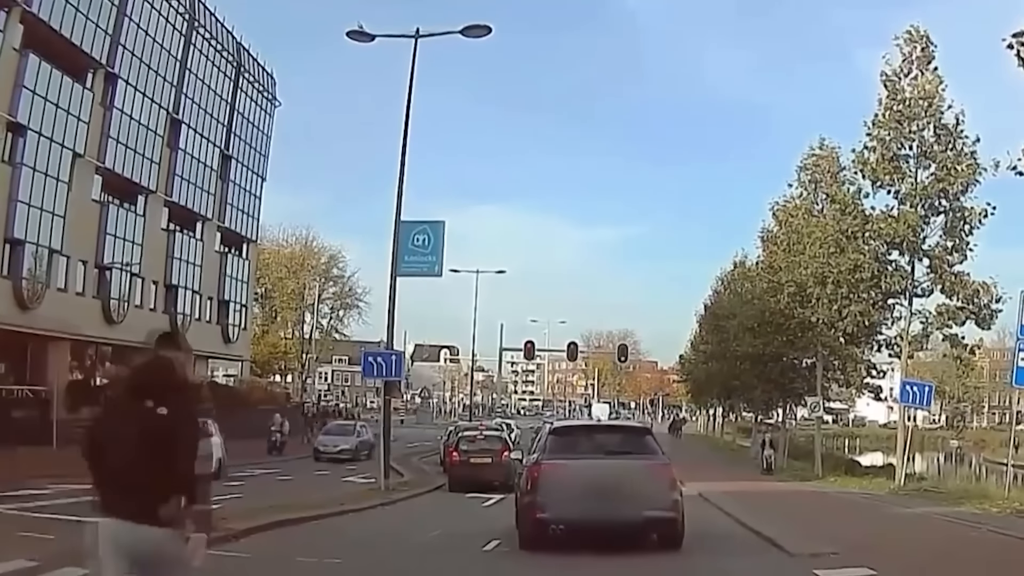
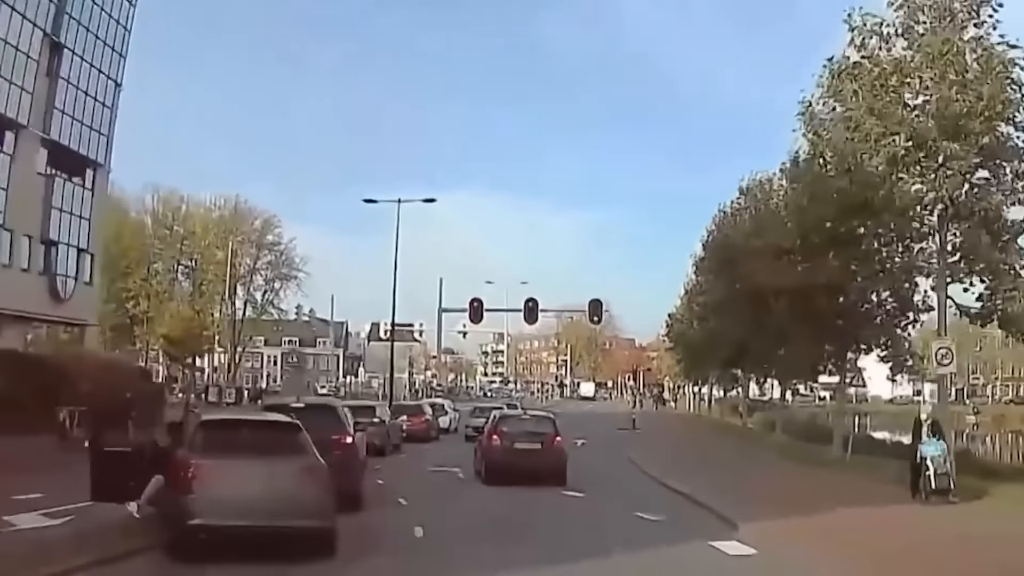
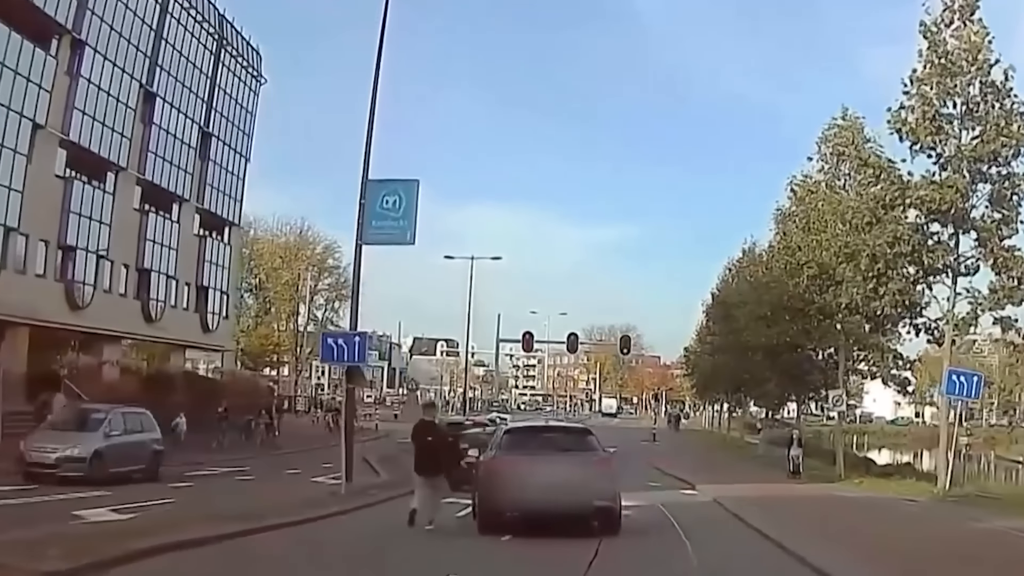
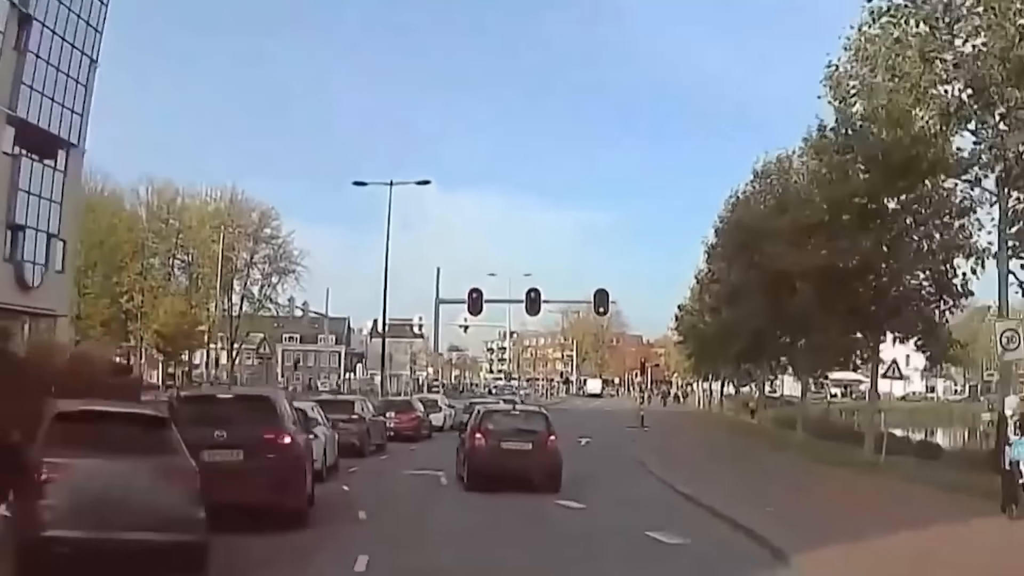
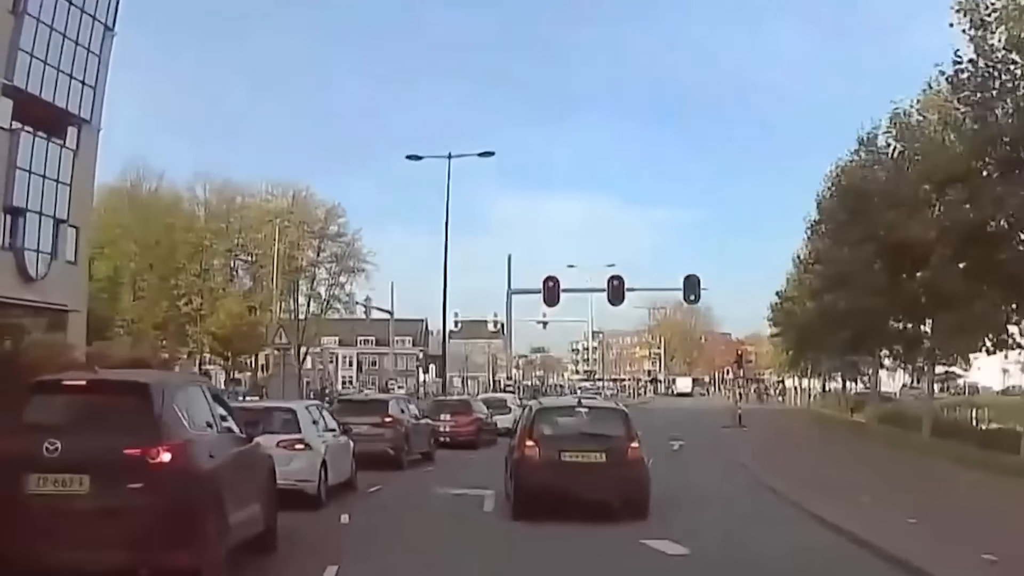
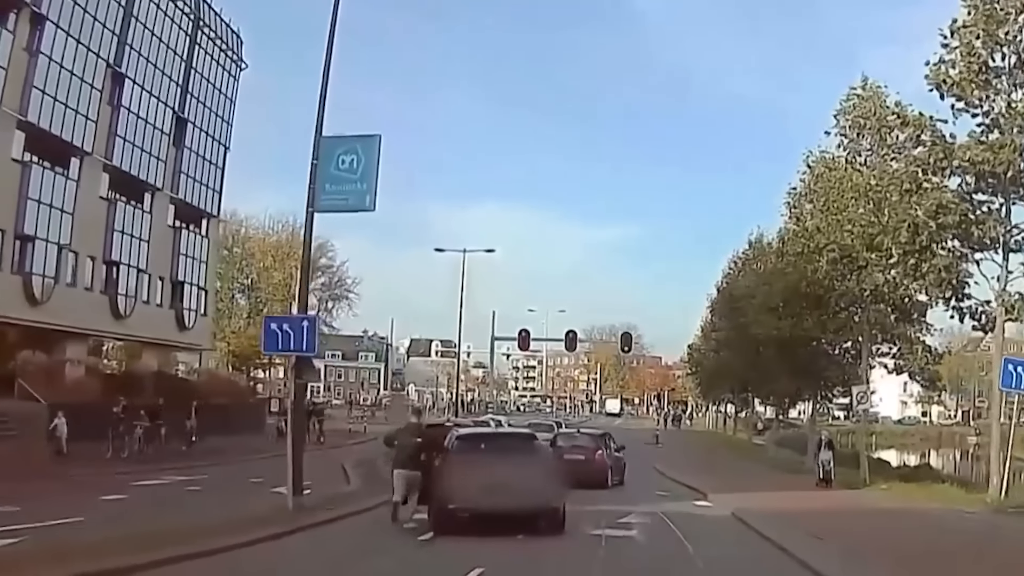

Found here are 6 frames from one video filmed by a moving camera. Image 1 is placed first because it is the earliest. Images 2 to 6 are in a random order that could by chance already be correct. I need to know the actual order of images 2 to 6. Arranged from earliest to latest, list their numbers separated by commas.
3, 6, 2, 4, 5
